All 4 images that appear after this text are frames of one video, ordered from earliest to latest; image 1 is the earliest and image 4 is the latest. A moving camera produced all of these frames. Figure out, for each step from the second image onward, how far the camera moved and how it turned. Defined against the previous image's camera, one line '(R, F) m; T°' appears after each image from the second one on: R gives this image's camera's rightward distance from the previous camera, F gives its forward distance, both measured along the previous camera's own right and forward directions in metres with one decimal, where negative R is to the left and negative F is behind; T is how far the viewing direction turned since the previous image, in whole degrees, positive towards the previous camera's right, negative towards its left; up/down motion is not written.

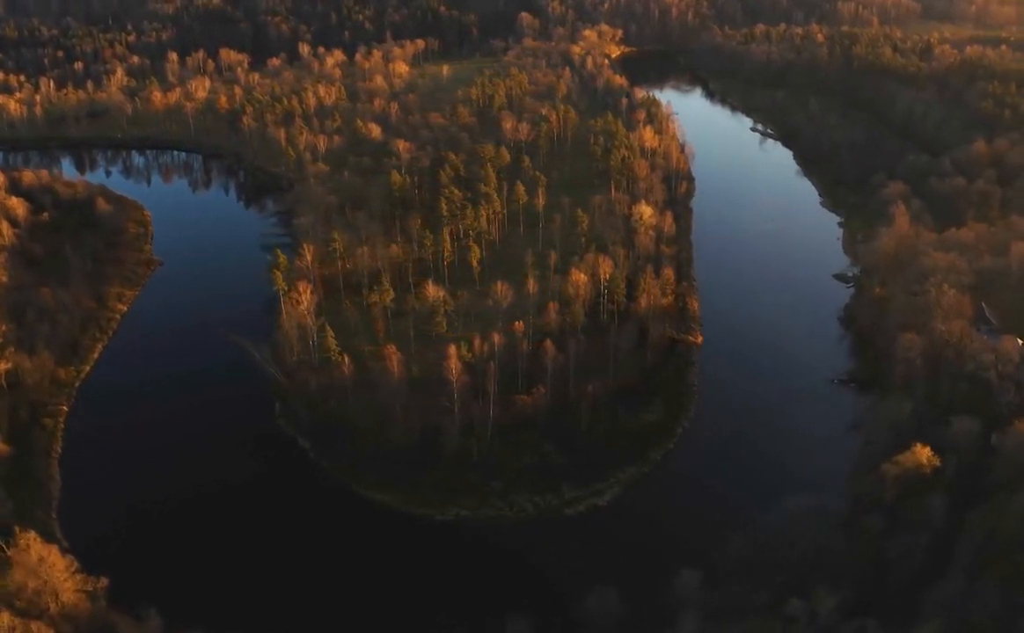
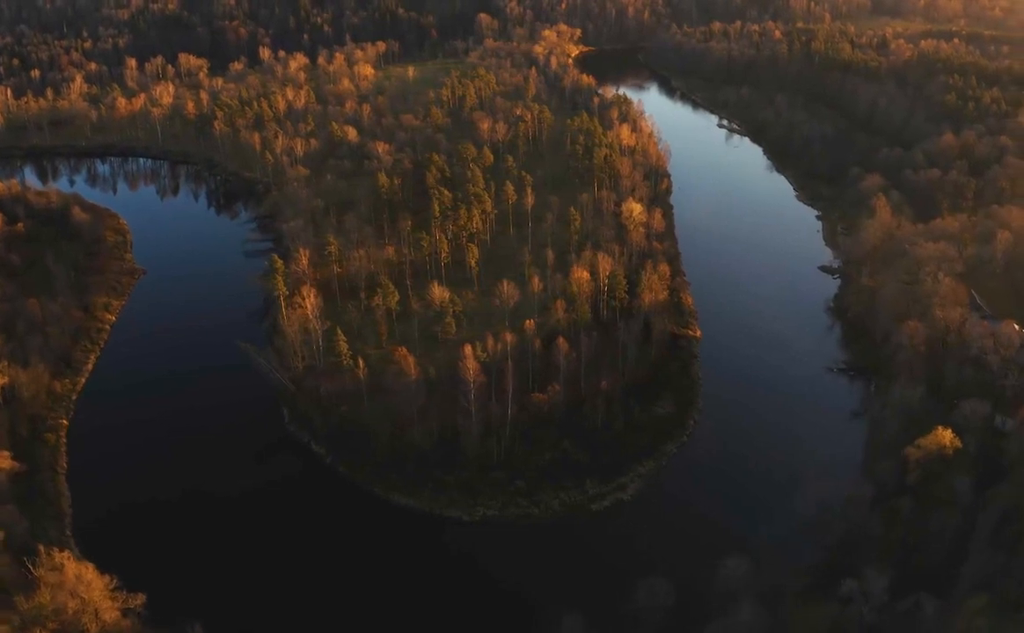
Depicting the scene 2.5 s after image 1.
(-1.2, +0.2) m; +2°
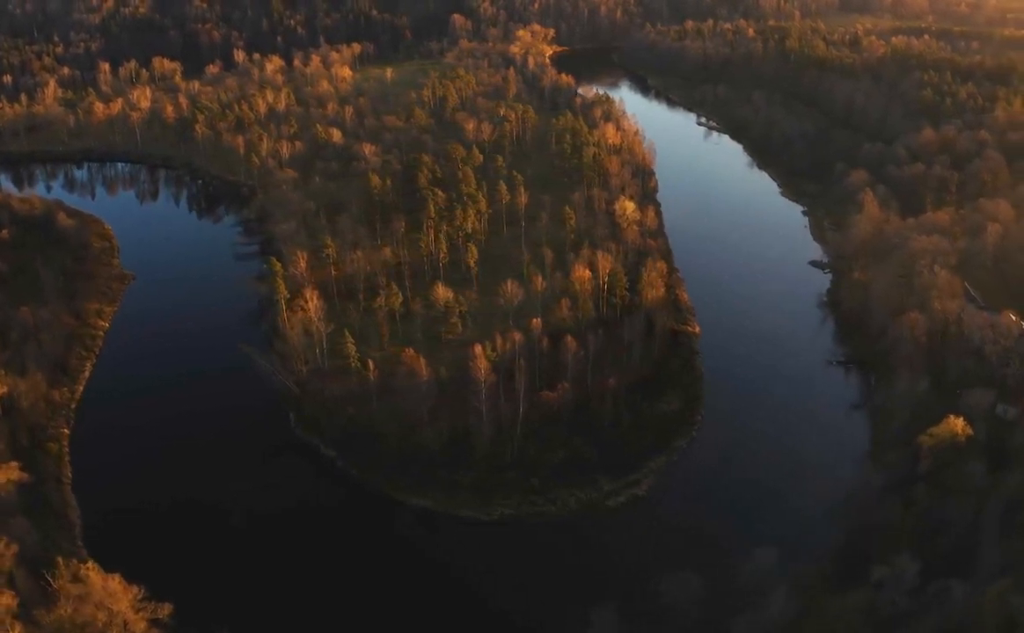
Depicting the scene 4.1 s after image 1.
(-0.8, +0.1) m; +1°
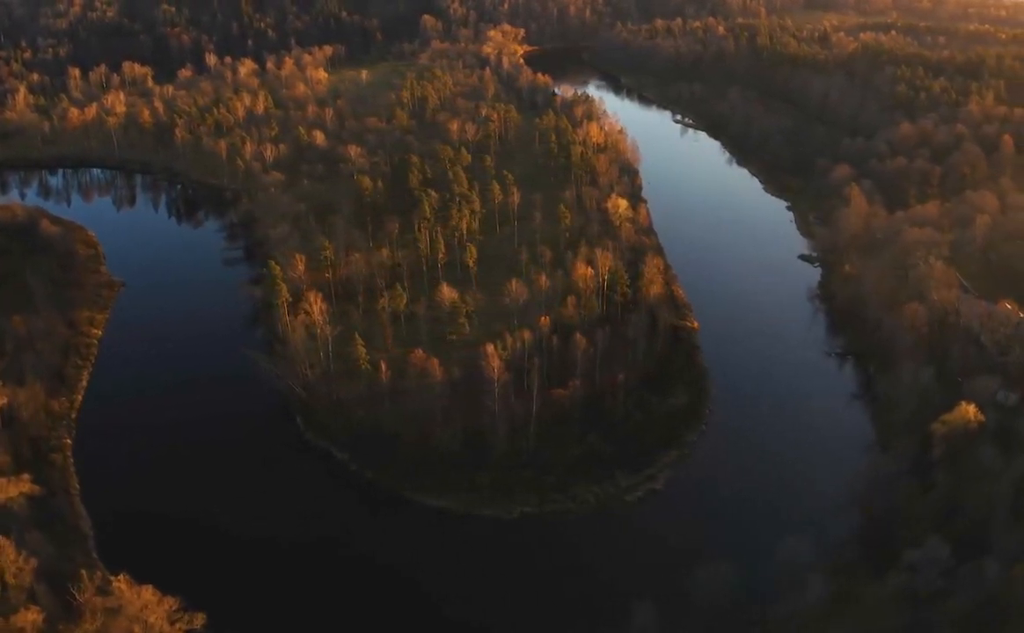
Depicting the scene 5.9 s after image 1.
(-0.9, +0.1) m; +2°
